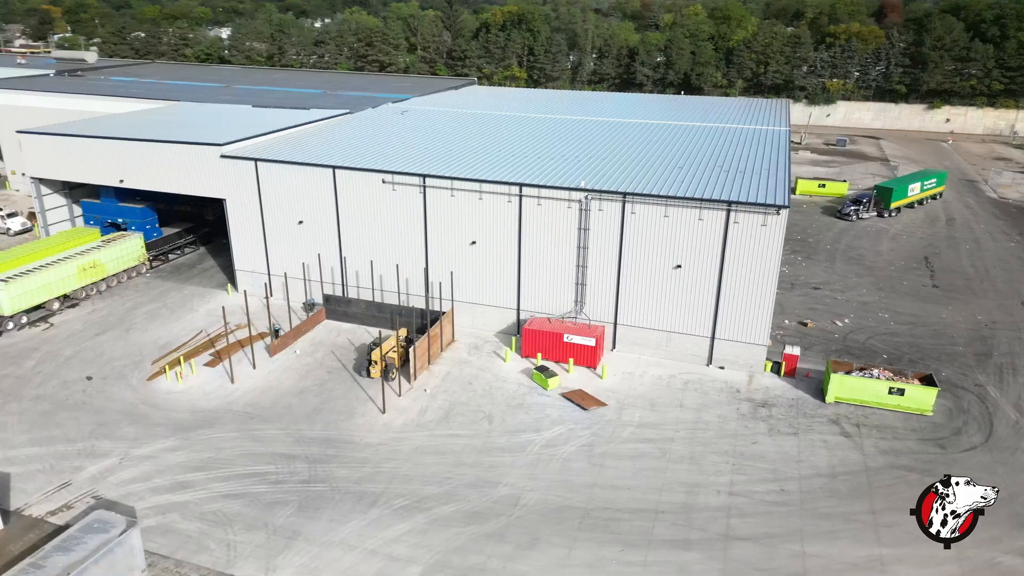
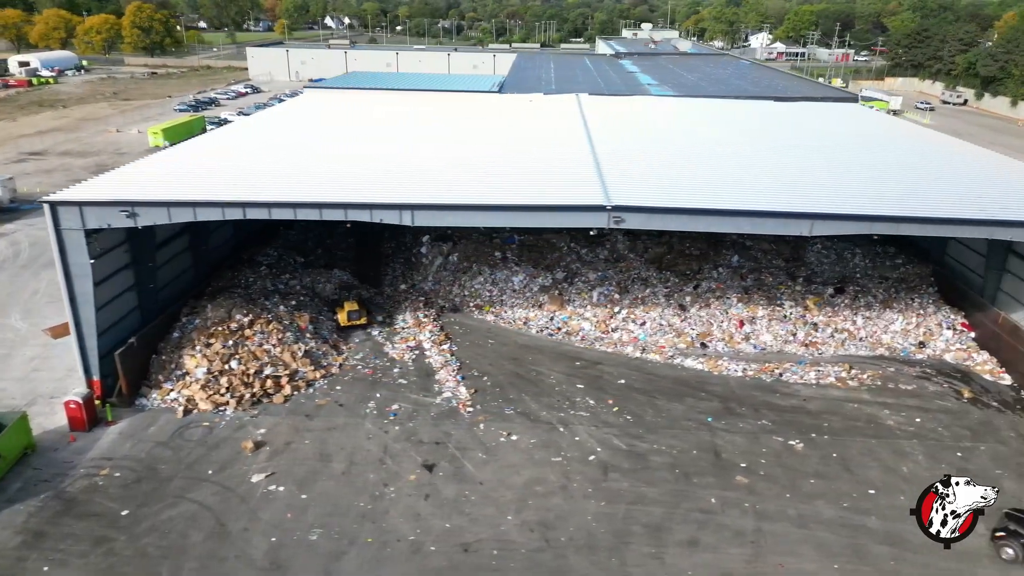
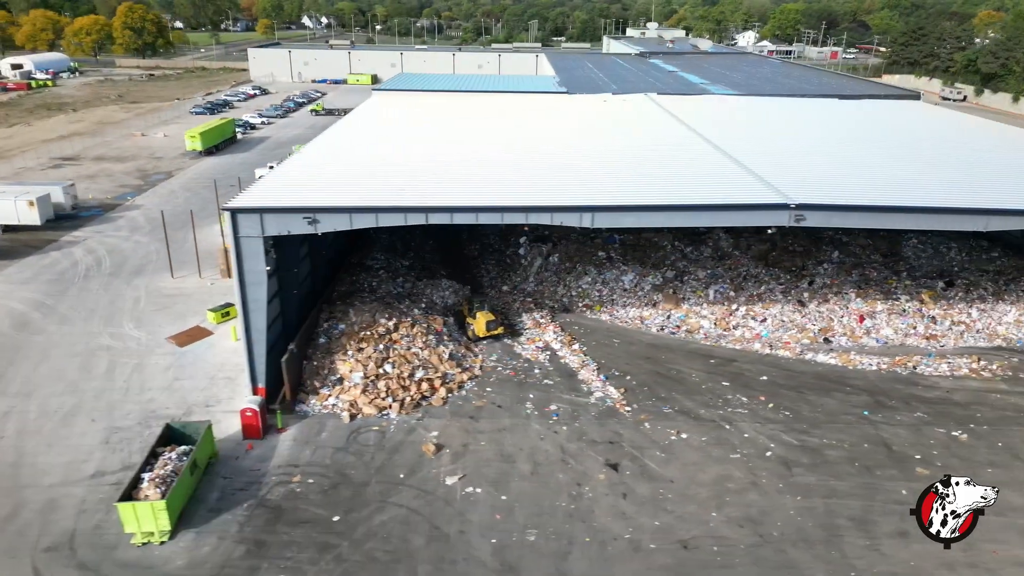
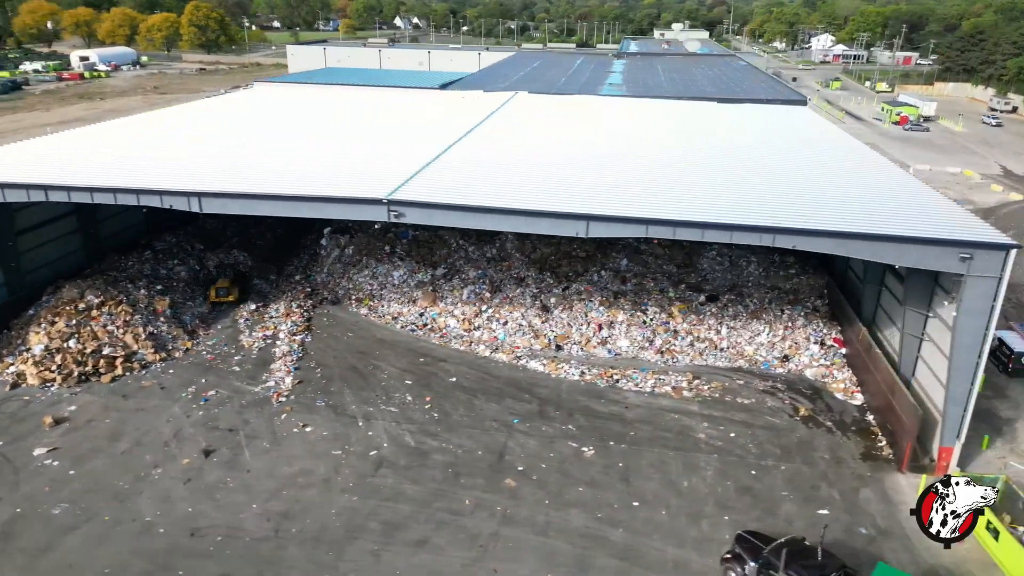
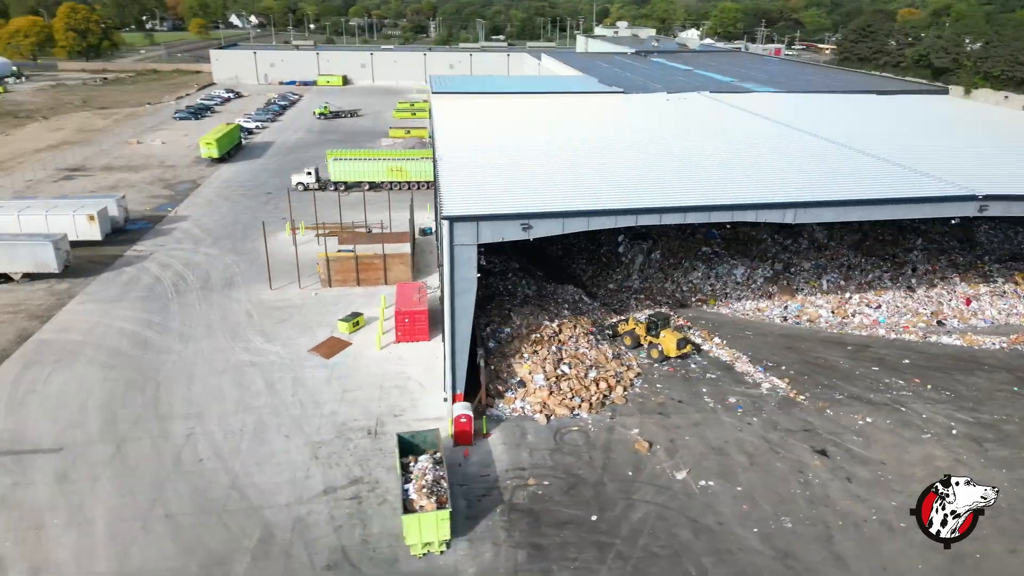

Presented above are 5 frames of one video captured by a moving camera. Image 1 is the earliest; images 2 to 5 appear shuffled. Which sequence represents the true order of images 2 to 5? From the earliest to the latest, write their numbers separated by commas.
5, 3, 2, 4
